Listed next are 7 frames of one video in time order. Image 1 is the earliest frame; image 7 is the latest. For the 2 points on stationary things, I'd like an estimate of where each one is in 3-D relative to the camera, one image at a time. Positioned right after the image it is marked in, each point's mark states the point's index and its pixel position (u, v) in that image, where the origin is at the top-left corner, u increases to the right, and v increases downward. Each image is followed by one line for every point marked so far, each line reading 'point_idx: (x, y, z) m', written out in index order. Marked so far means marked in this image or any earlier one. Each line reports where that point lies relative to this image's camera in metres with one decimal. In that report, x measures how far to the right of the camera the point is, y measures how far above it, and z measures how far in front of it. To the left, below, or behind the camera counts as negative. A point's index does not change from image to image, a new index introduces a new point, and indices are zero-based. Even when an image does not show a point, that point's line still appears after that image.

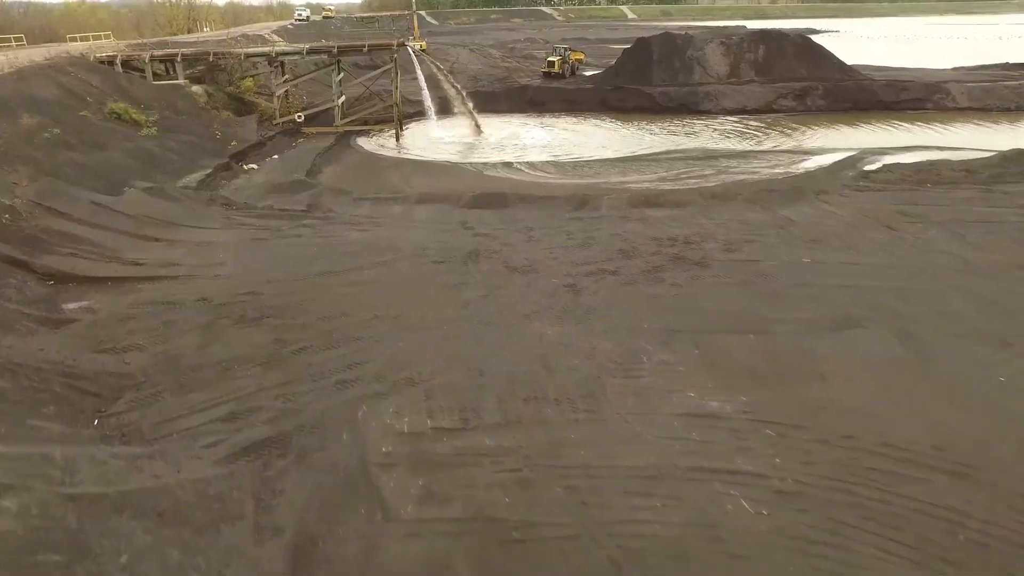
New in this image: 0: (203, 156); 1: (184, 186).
0: (-8.0, +3.4, +17.5) m
1: (-7.4, +2.3, +15.3) m
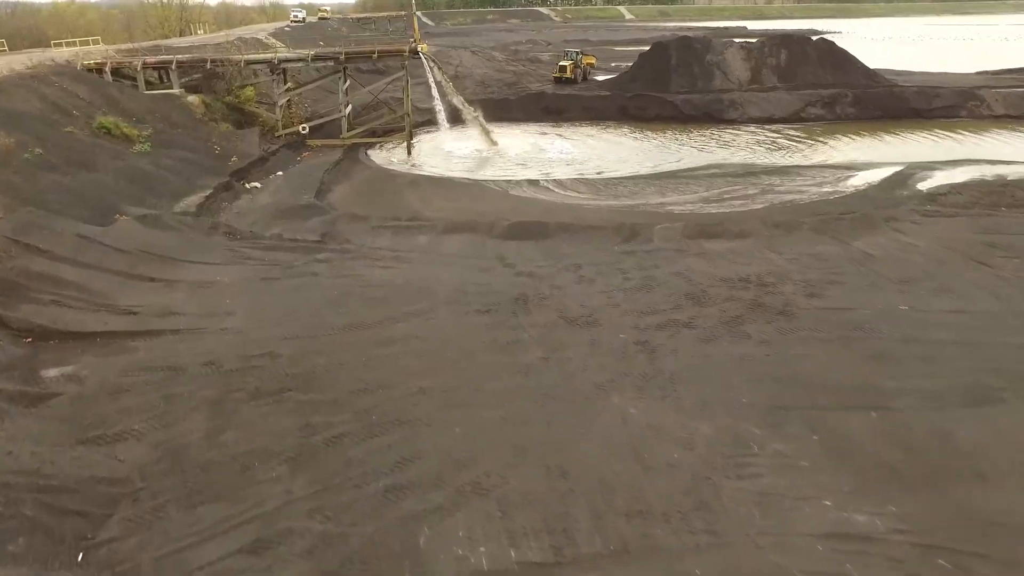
0: (-7.3, +2.7, +16.0) m
1: (-6.7, +1.5, +13.7) m
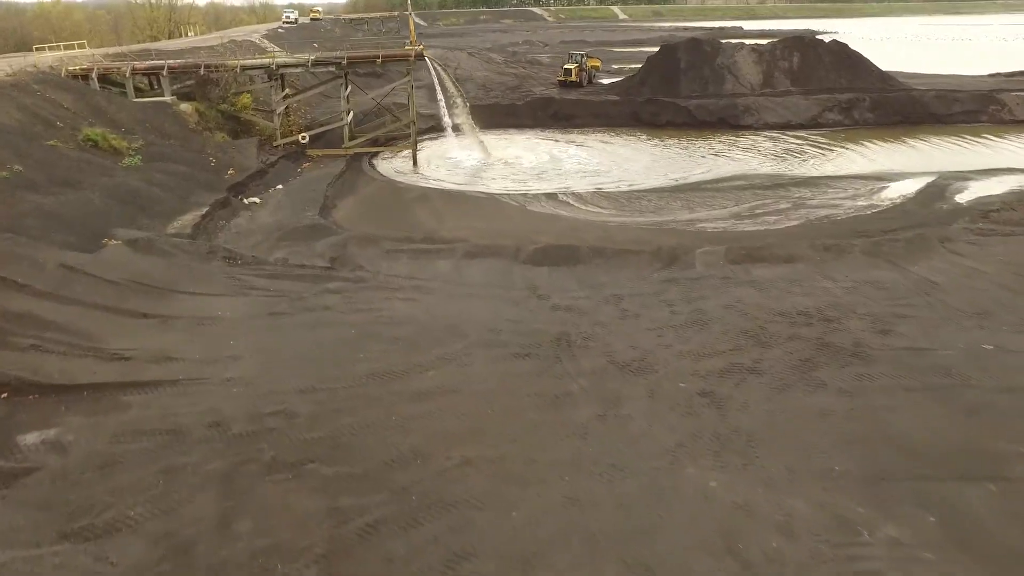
0: (-6.9, +2.1, +14.8) m
1: (-6.2, +1.0, +12.6) m
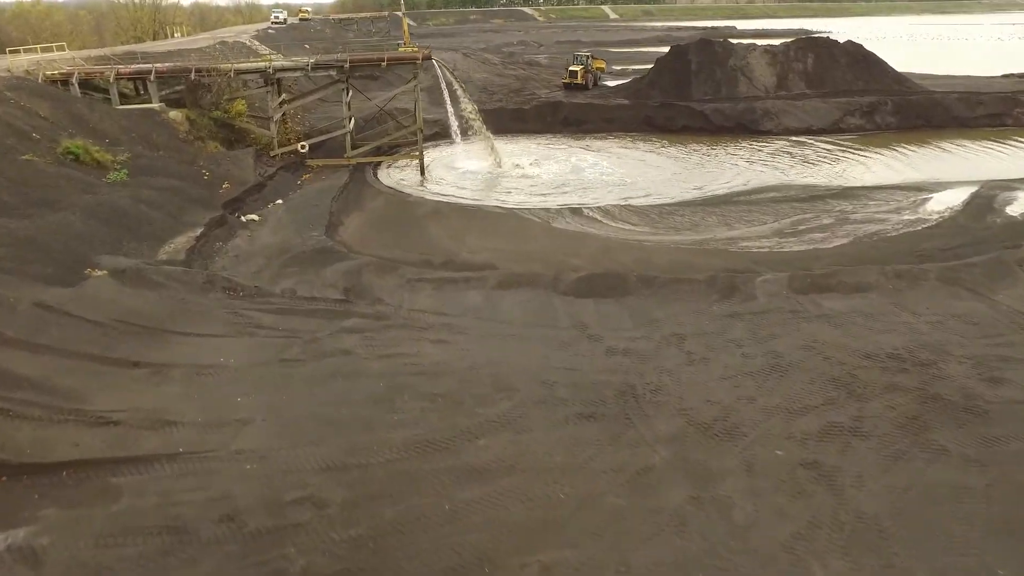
0: (-6.4, +1.6, +13.5) m
1: (-5.7, +0.5, +11.2) m
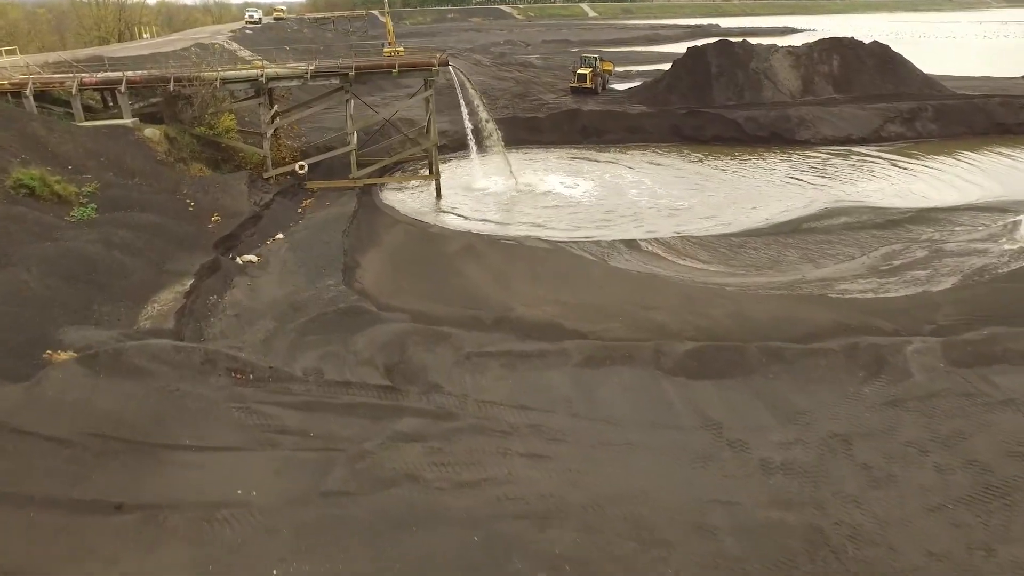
0: (-5.5, +0.6, +11.0) m
1: (-4.7, -0.5, +8.8) m
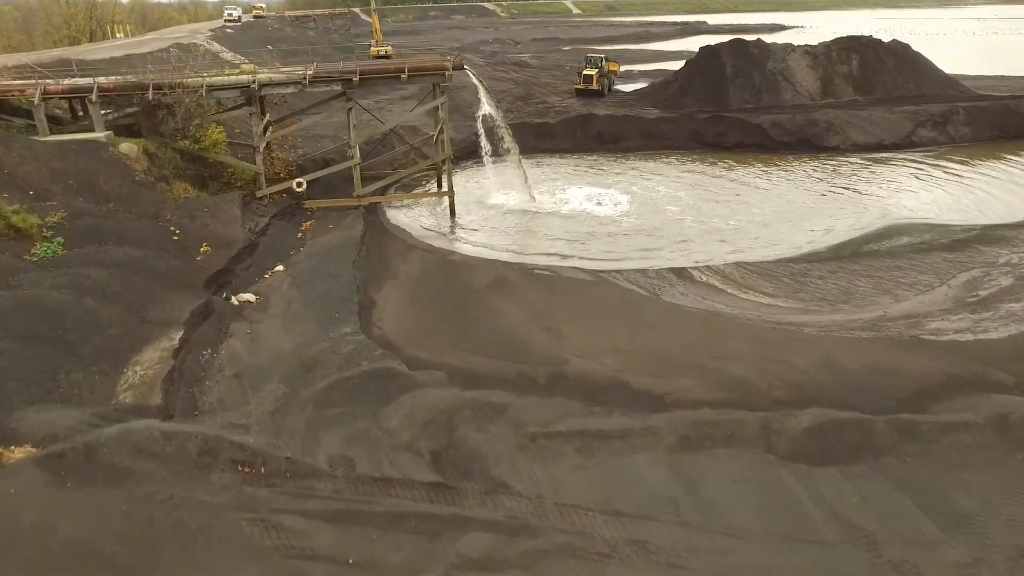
0: (-4.8, -0.1, +9.3) m
1: (-4.0, -1.2, +7.1) m
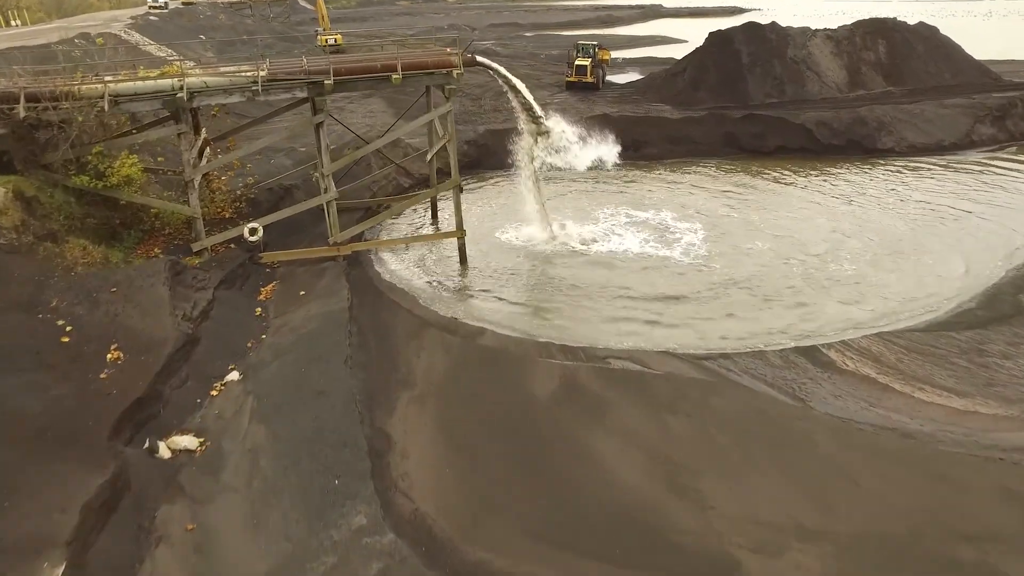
0: (-3.9, -1.4, +5.4) m
1: (-2.8, -2.5, +3.3) m
